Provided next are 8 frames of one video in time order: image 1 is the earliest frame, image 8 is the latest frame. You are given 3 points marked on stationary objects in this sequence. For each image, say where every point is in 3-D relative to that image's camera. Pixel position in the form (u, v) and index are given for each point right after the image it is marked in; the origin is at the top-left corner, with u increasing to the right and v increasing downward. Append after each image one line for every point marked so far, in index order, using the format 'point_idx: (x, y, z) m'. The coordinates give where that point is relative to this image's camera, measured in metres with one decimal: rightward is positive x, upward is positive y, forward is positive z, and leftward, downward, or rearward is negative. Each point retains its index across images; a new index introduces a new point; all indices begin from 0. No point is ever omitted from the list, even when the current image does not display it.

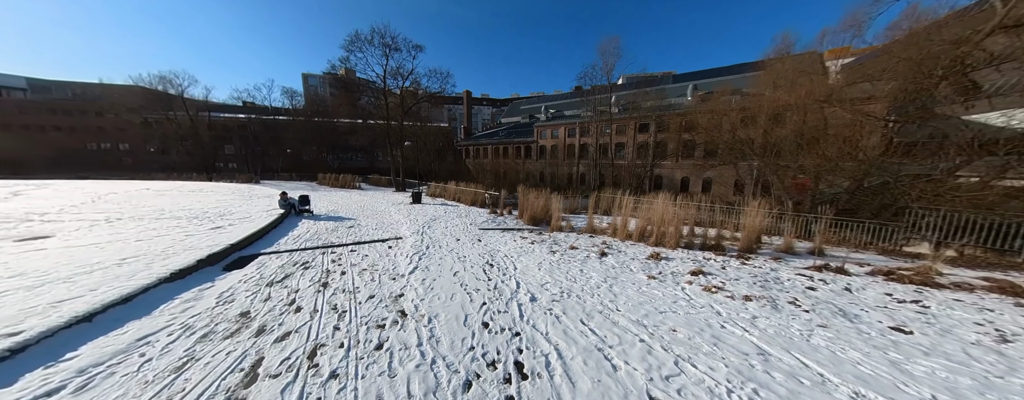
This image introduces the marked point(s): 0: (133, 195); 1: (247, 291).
0: (-22.3, +0.4, +14.5) m
1: (-4.2, -1.4, +4.1) m
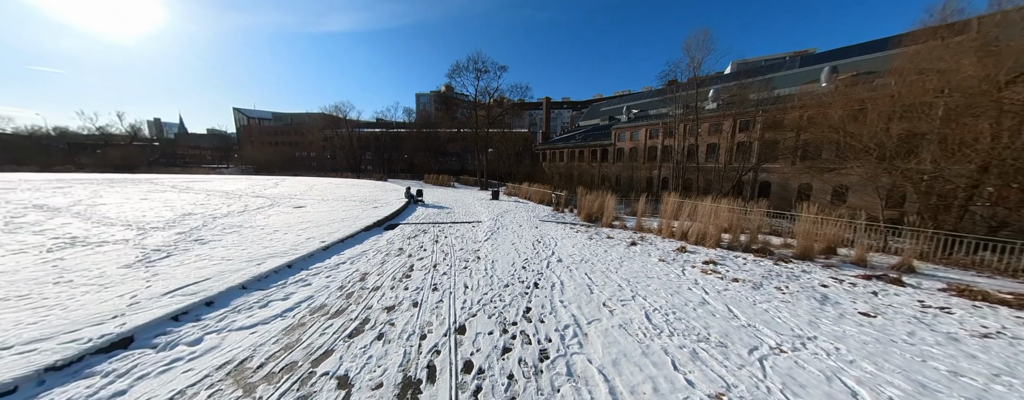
0: (-17.0, +1.4, +22.6) m
1: (-3.1, -1.1, +7.1) m
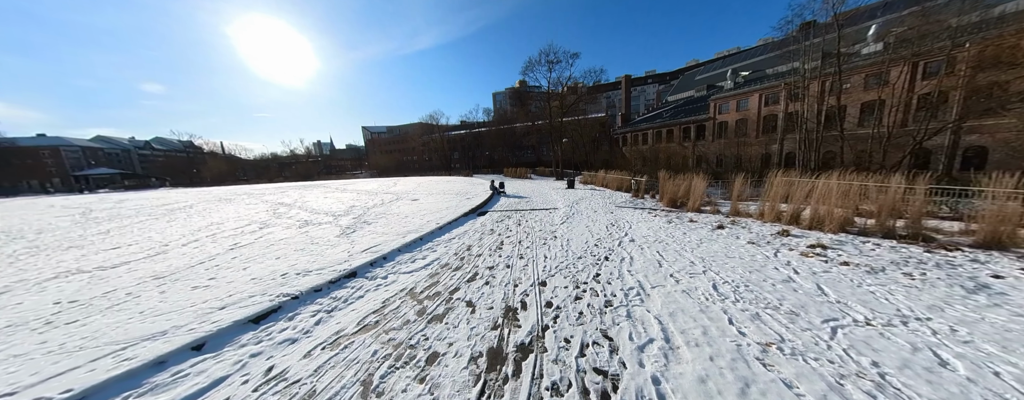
0: (-9.2, +2.0, +27.5) m
1: (-0.7, -0.7, +8.6) m
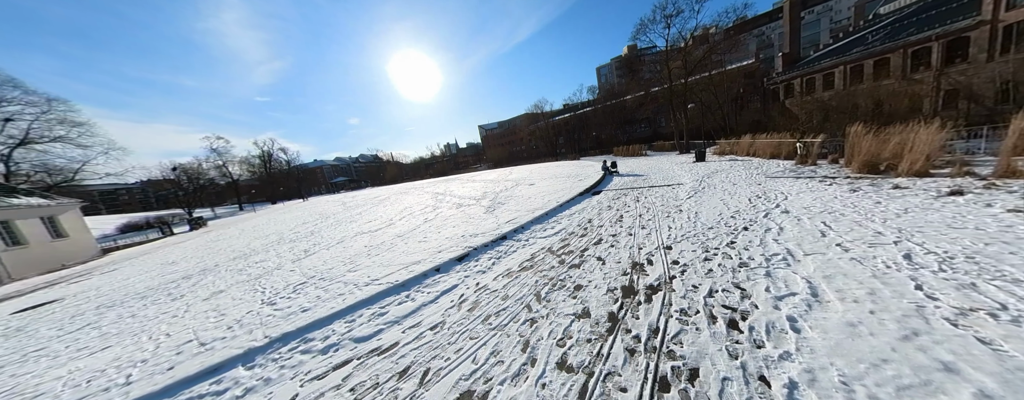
0: (+3.3, +3.8, +29.6) m
1: (+3.6, 0.0, +9.0) m
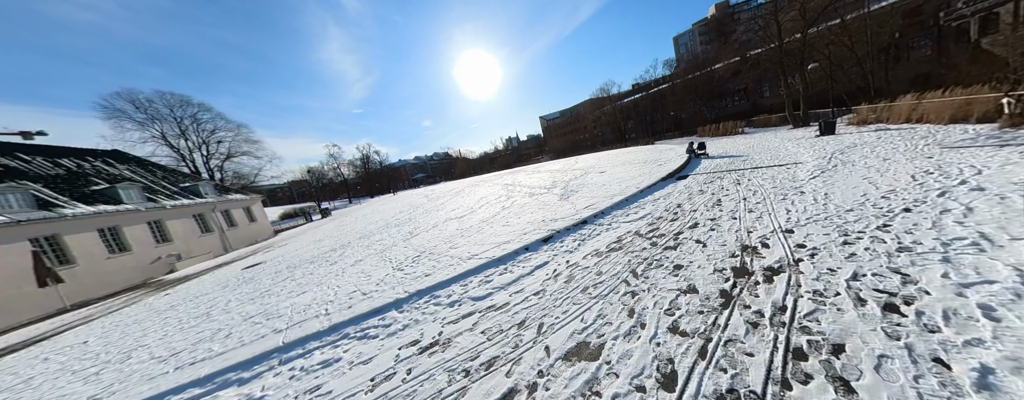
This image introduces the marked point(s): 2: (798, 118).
0: (+10.9, +5.1, +28.1) m
1: (+6.3, +0.6, +8.2) m
2: (+23.3, +6.7, +19.9) m
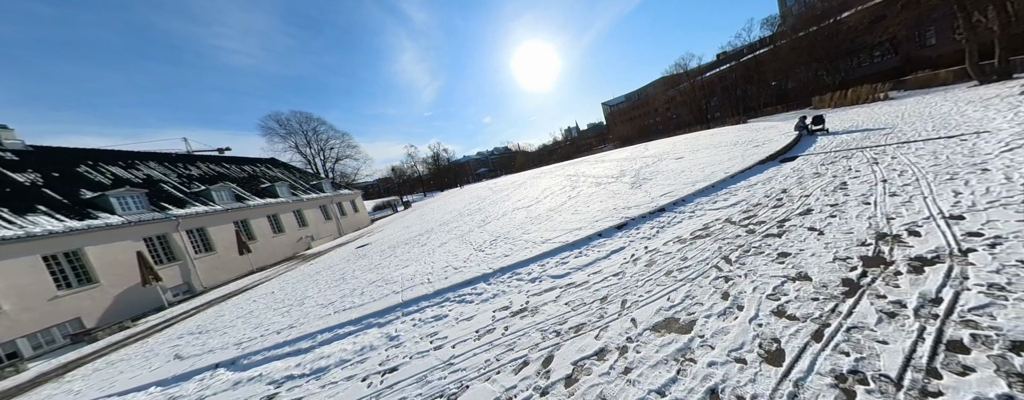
0: (+17.4, +6.1, +25.0) m
1: (+8.4, +1.0, +6.8) m
2: (+27.6, +7.5, +14.1) m
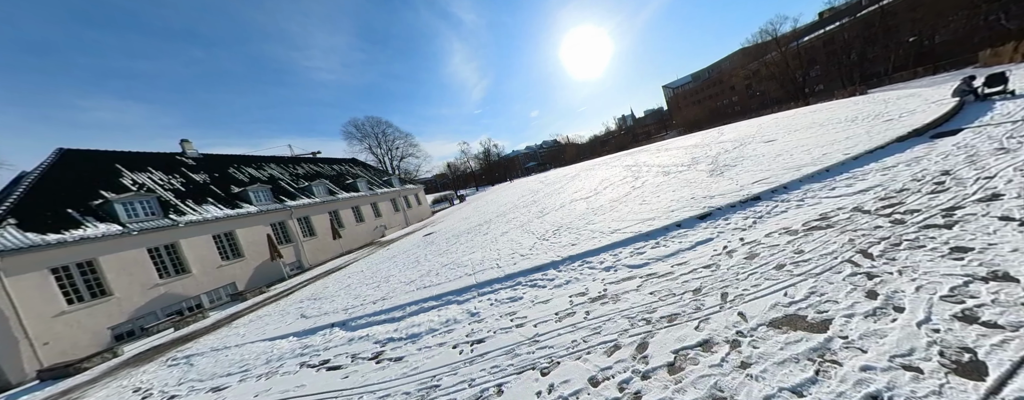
0: (+22.3, +6.8, +21.1) m
1: (+10.1, +1.3, +5.1) m
2: (+30.2, +8.0, +8.5) m
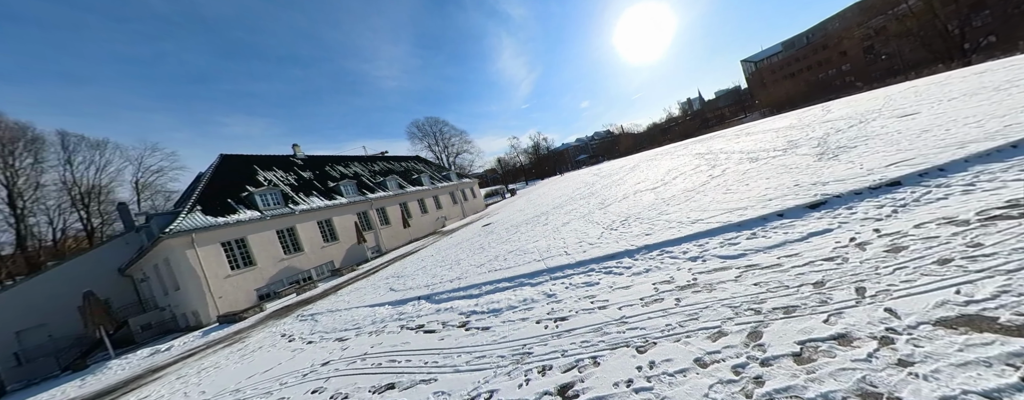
0: (+26.5, +7.3, +16.5) m
1: (+11.4, +1.5, +3.2) m
2: (+31.9, +8.3, +2.6) m
